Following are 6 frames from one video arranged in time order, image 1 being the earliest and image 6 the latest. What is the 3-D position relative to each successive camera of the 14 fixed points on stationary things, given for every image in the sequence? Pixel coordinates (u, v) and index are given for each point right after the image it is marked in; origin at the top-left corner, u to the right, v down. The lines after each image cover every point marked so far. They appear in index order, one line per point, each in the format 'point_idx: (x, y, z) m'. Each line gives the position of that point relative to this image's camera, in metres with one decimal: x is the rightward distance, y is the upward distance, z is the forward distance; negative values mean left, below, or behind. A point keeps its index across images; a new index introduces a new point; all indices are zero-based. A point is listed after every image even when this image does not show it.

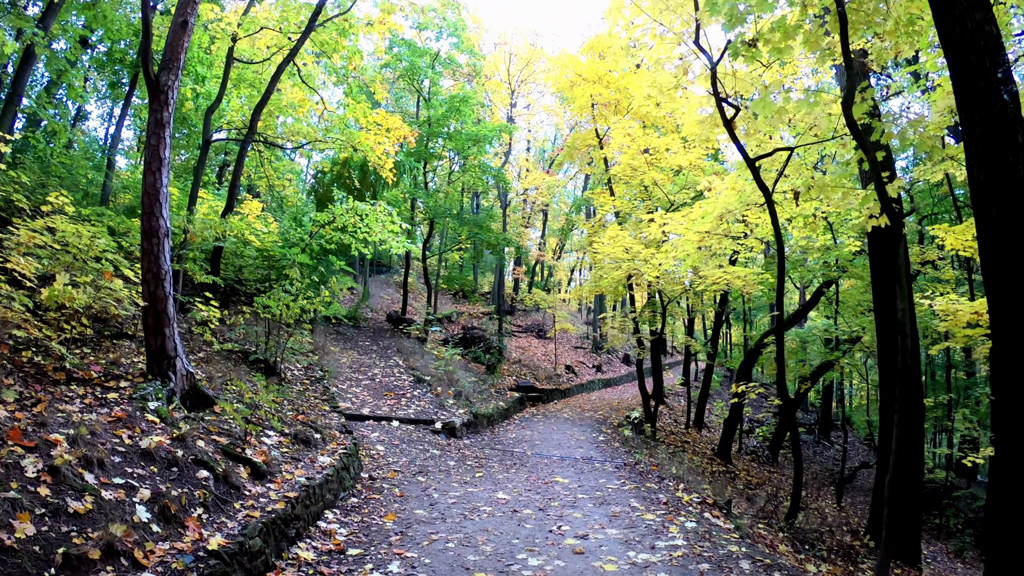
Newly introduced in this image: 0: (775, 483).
0: (+6.7, -4.9, +12.7) m
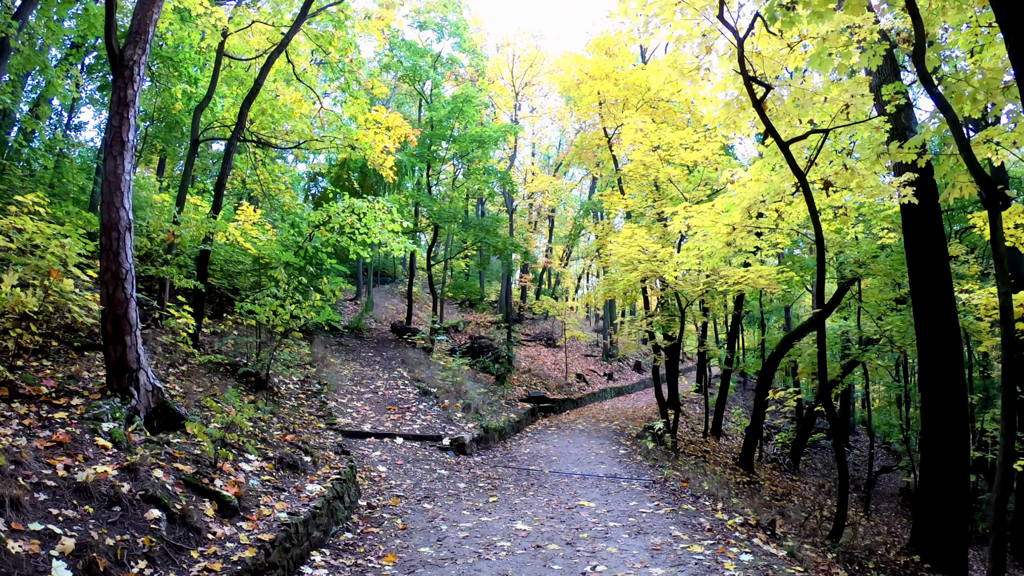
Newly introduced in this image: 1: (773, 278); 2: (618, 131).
0: (+7.0, -4.9, +11.9) m
1: (+5.5, +0.3, +10.3) m
2: (+3.1, +4.4, +14.1) m
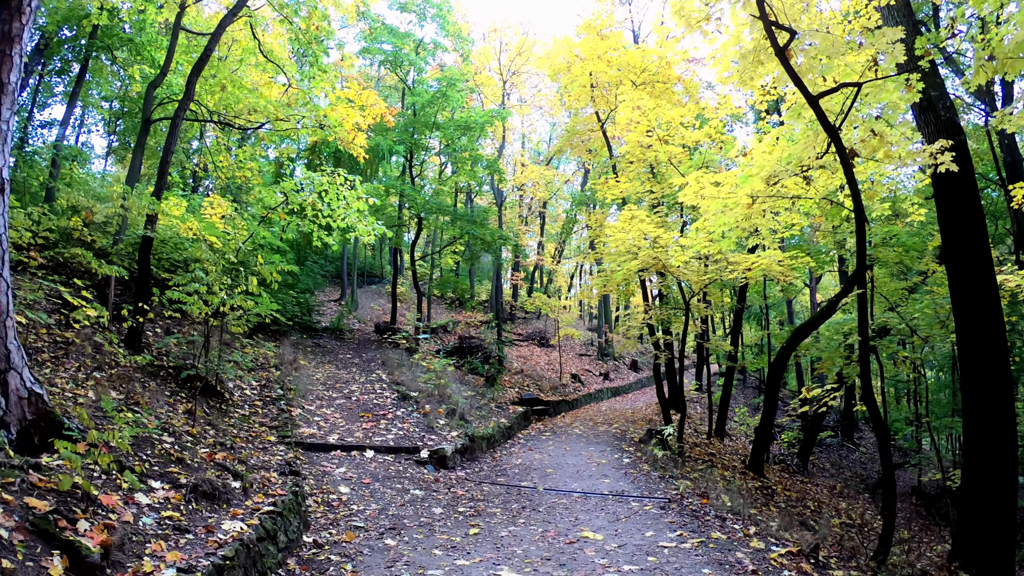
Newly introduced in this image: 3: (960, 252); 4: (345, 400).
0: (+6.8, -4.7, +11.0) m
1: (+5.3, +0.5, +9.4) m
2: (+2.7, +4.6, +13.3) m
3: (+5.7, +0.5, +6.3) m
4: (-2.8, -1.9, +8.3) m
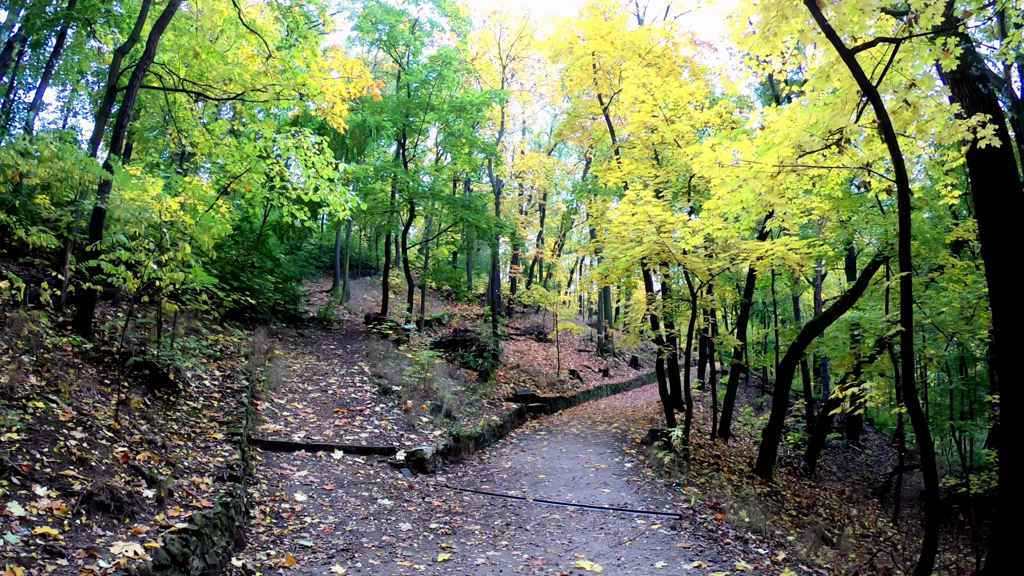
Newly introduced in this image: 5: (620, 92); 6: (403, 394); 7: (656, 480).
0: (+6.6, -4.5, +10.4) m
1: (+5.2, +0.6, +8.7) m
2: (+2.7, +4.8, +12.6) m
3: (+5.6, +0.6, +5.6) m
4: (-3.0, -1.6, +7.6) m
5: (+2.7, +4.9, +12.2) m
6: (-1.8, -1.8, +8.1) m
7: (+1.9, -2.6, +6.6) m
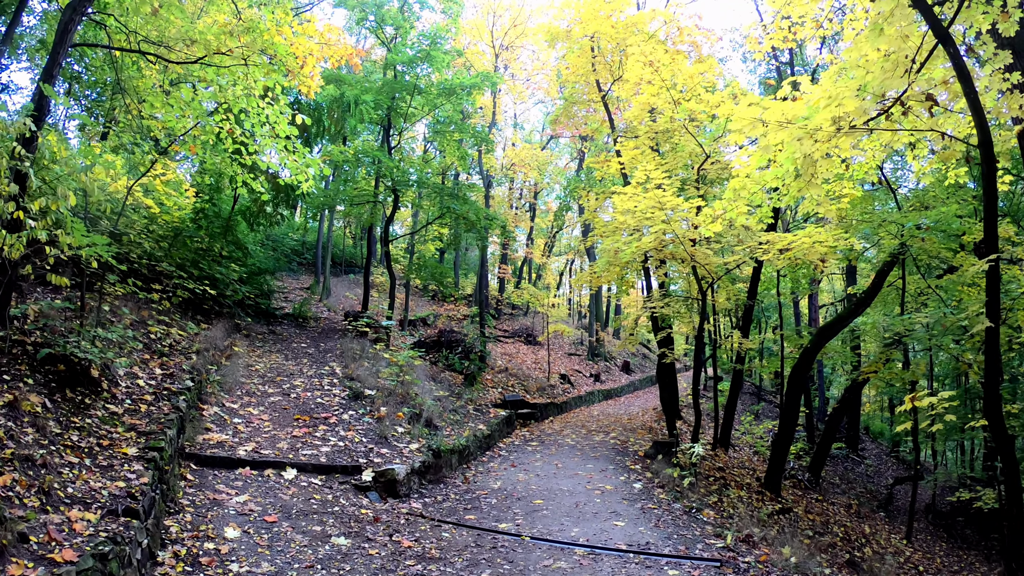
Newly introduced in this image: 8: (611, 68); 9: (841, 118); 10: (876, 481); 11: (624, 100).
0: (+6.4, -4.5, +9.6) m
1: (+5.1, +0.7, +8.0) m
2: (+2.5, +4.8, +11.8) m
3: (+5.5, +0.6, +4.9) m
4: (-3.1, -1.5, +6.7) m
5: (+2.5, +4.9, +11.4) m
6: (-1.9, -1.6, +7.2) m
7: (+1.8, -2.5, +5.7) m
8: (+2.3, +5.2, +11.5) m
9: (+3.1, +1.6, +4.8) m
10: (+10.4, -5.6, +14.0) m
11: (+2.6, +4.4, +11.6) m
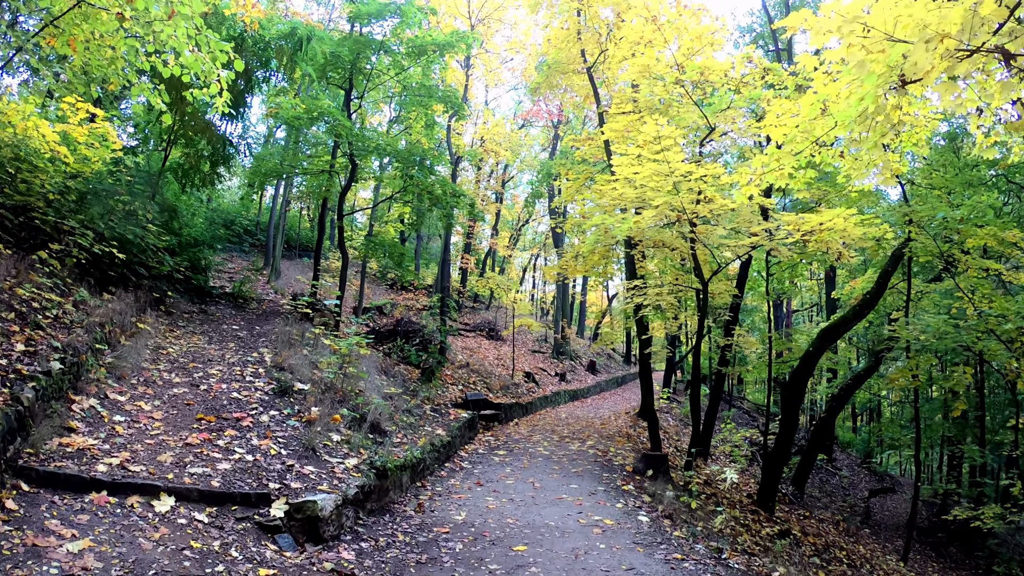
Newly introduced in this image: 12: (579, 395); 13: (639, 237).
0: (+5.7, -4.6, +8.9) m
1: (+4.7, +0.7, +7.2) m
2: (+2.1, +5.0, +10.7) m
3: (+5.4, +0.6, +4.1) m
4: (-3.4, -1.1, +5.3) m
5: (+2.2, +5.1, +10.4) m
6: (-2.3, -1.3, +5.9) m
7: (+1.5, -2.3, +4.7) m
8: (+1.9, +5.3, +10.5) m
9: (+3.0, +1.7, +3.8) m
10: (+9.3, -5.7, +13.6) m
11: (+2.2, +4.6, +10.6) m
12: (+2.4, -3.6, +16.6) m
13: (+2.0, +0.7, +7.8) m
